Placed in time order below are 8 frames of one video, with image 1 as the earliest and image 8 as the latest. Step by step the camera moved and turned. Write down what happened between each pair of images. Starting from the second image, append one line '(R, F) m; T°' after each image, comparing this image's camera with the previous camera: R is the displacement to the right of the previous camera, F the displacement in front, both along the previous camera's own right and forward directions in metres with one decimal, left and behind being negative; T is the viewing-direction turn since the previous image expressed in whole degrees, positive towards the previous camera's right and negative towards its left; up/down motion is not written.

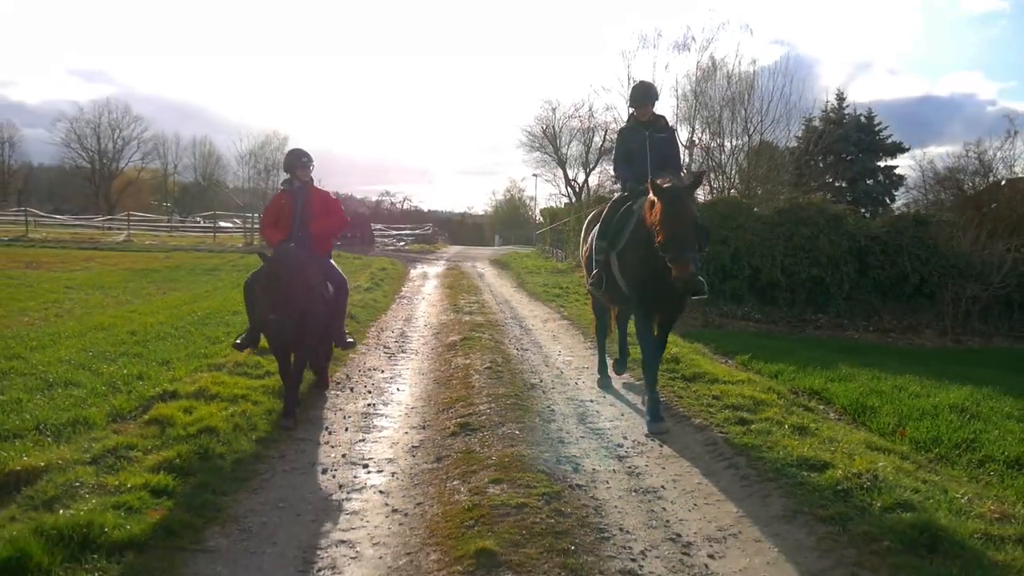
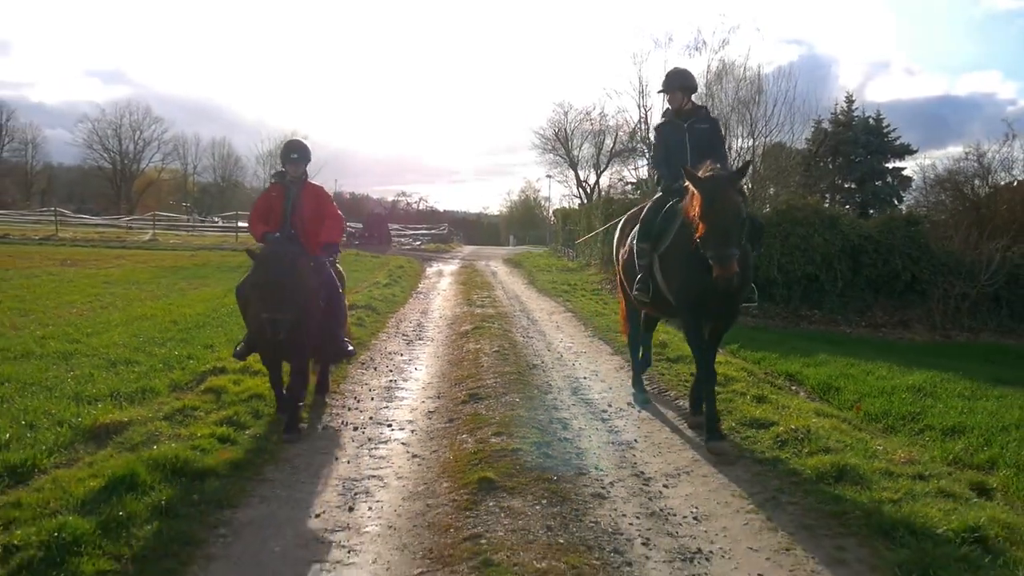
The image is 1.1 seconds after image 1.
(+0.1, -1.2) m; -1°
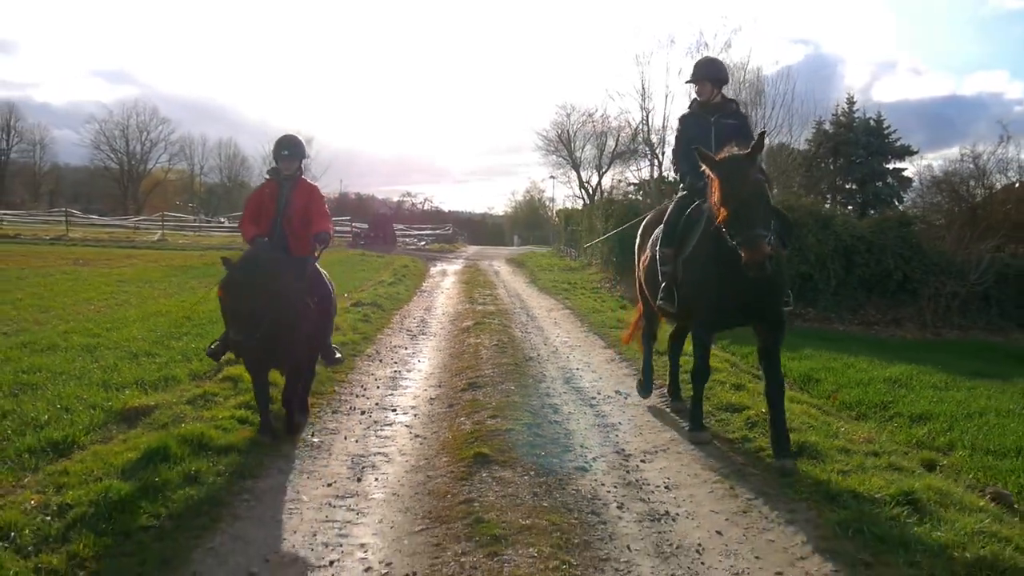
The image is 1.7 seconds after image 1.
(+0.1, -0.6) m; 0°
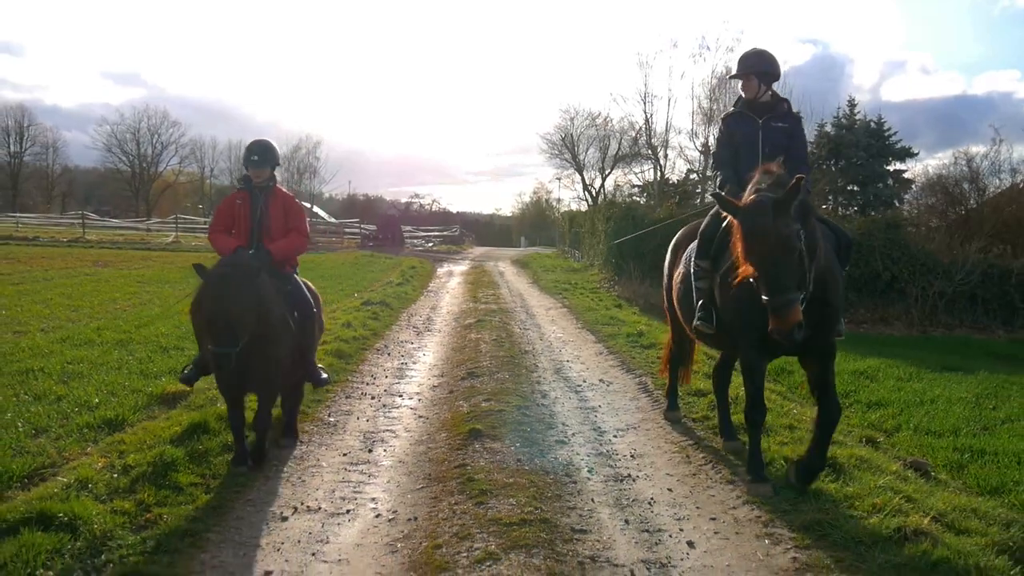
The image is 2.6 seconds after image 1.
(+0.2, -0.9) m; -1°
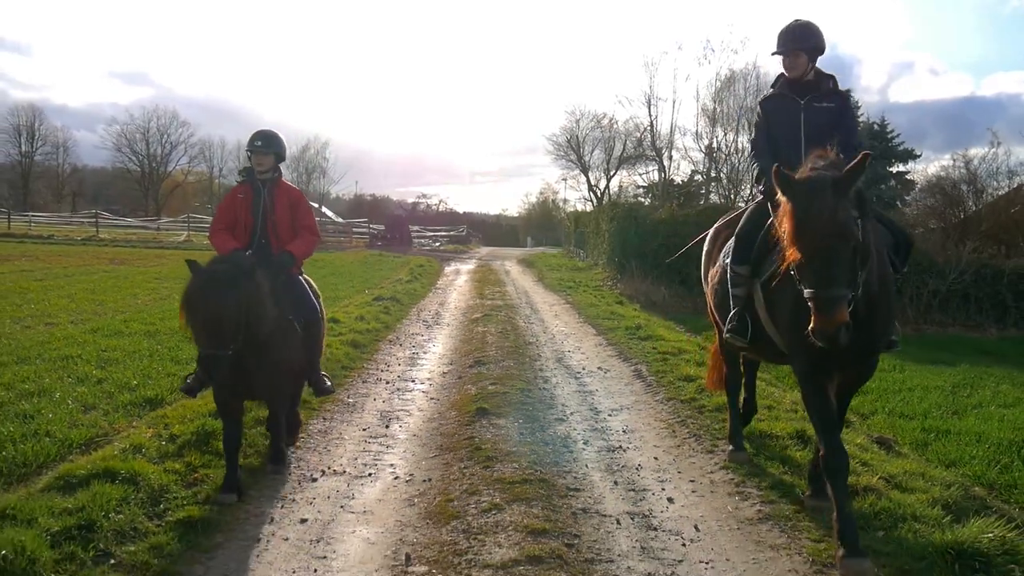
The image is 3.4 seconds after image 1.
(0.0, -0.7) m; -1°
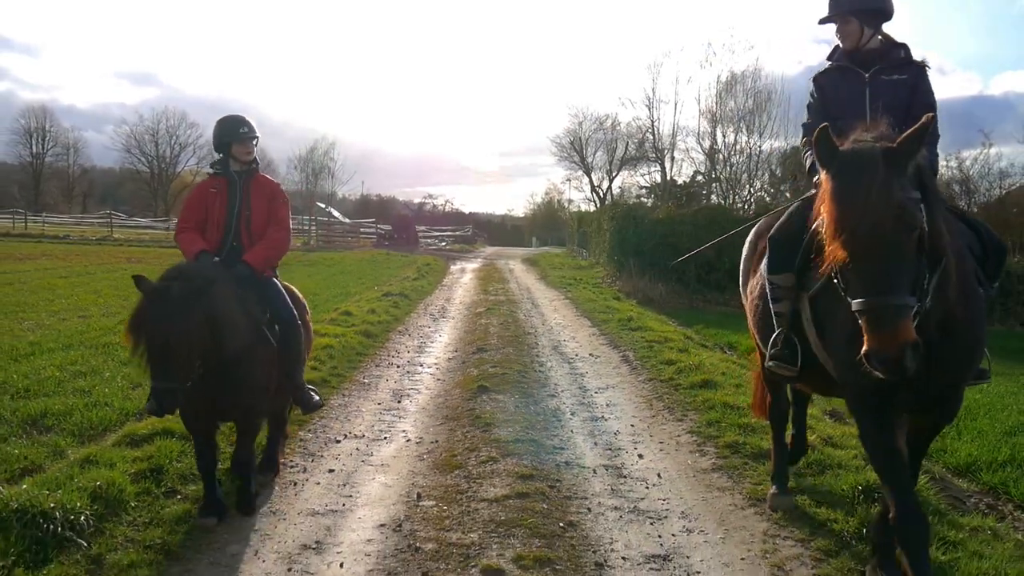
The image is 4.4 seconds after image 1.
(+0.1, -1.0) m; -1°
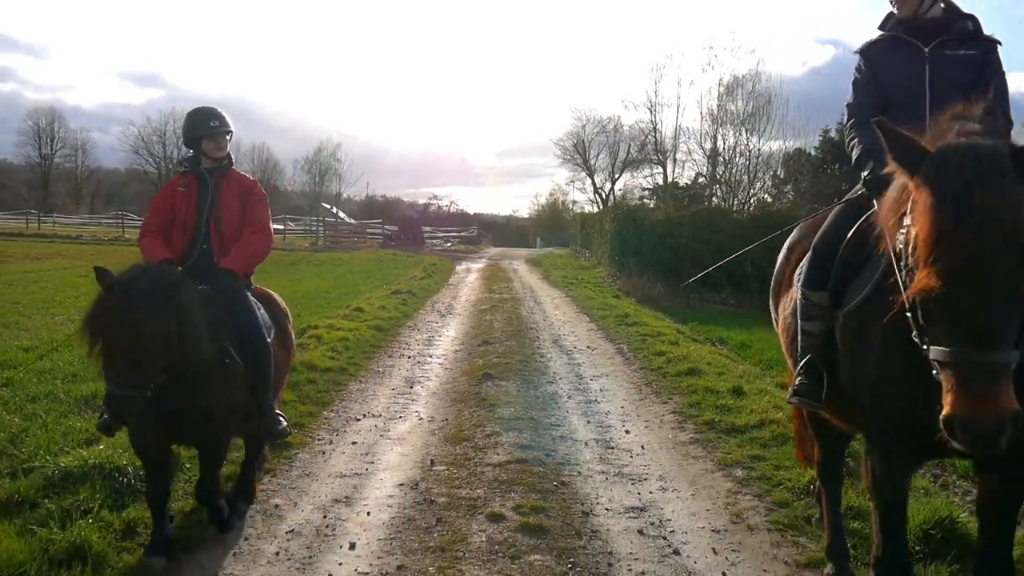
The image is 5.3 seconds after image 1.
(0.0, -0.8) m; 0°
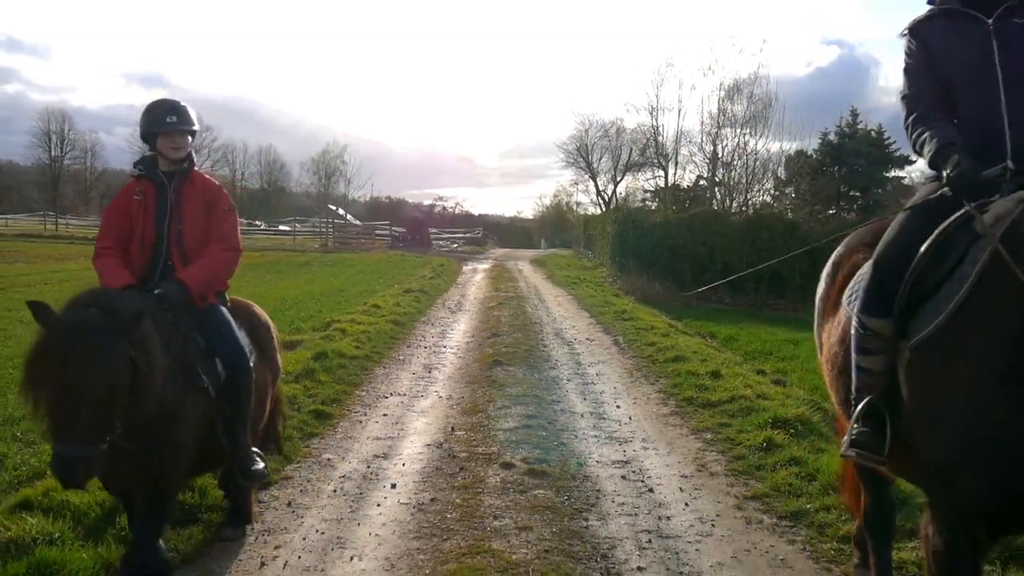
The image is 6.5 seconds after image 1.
(0.0, -1.2) m; 0°
